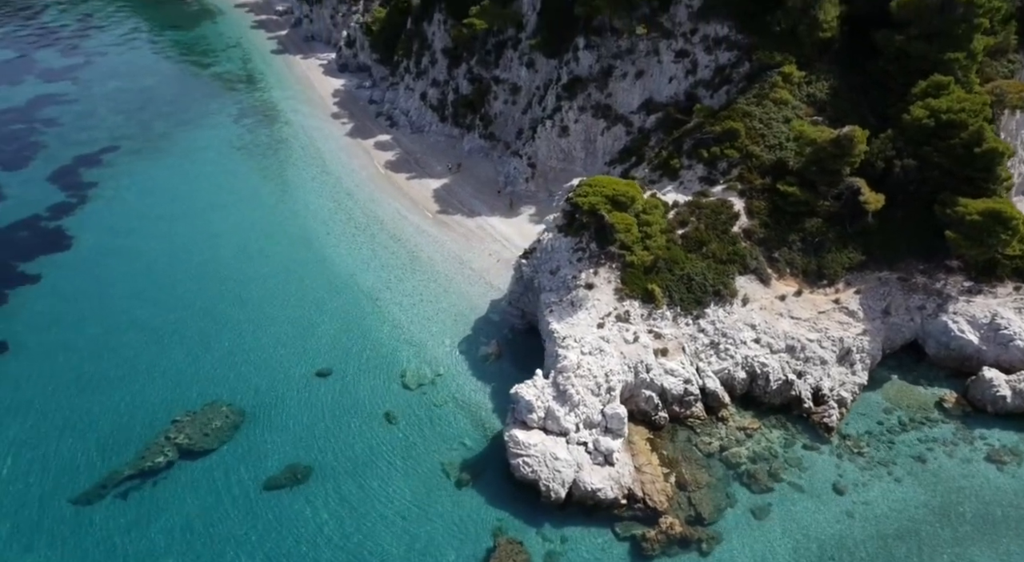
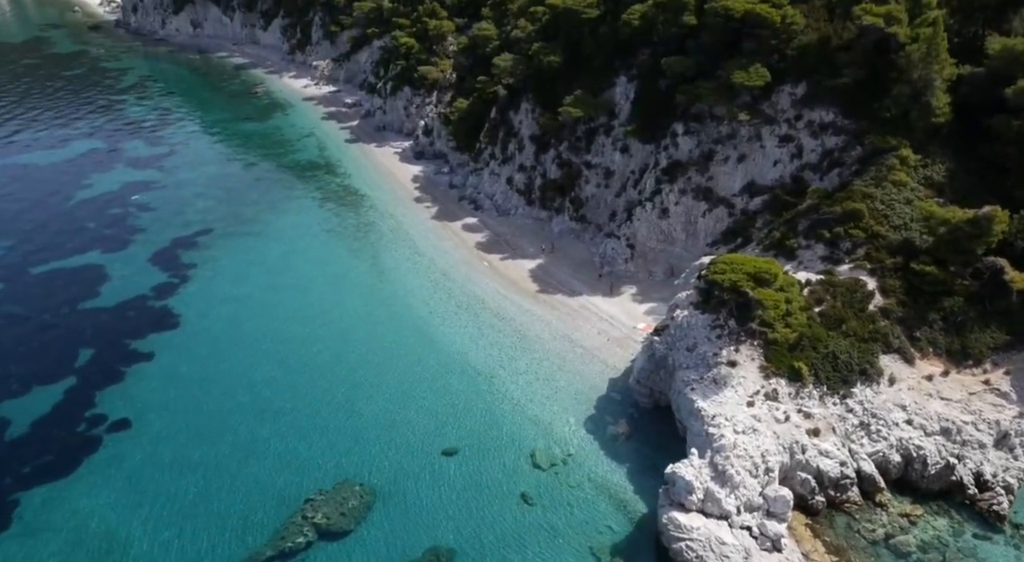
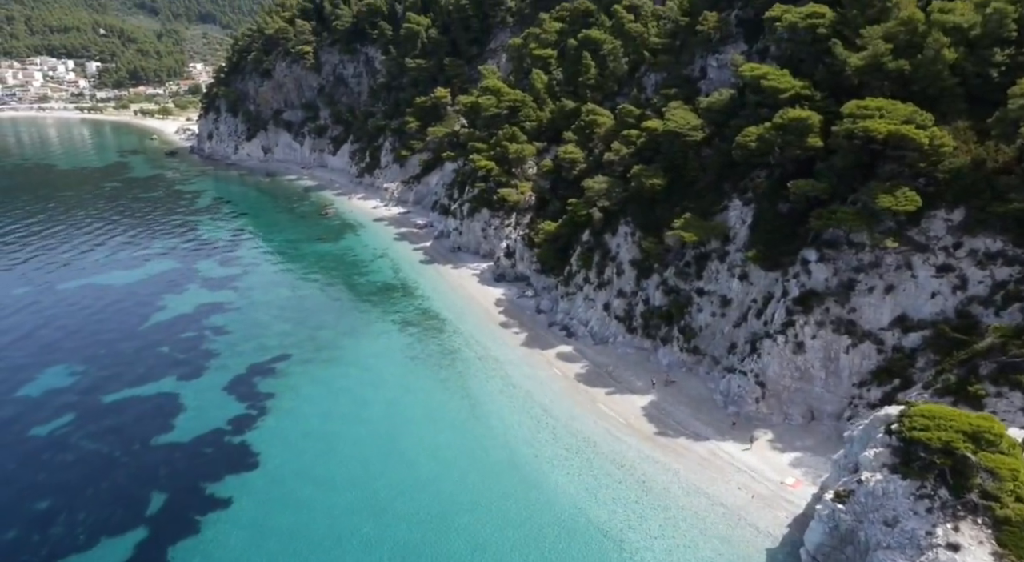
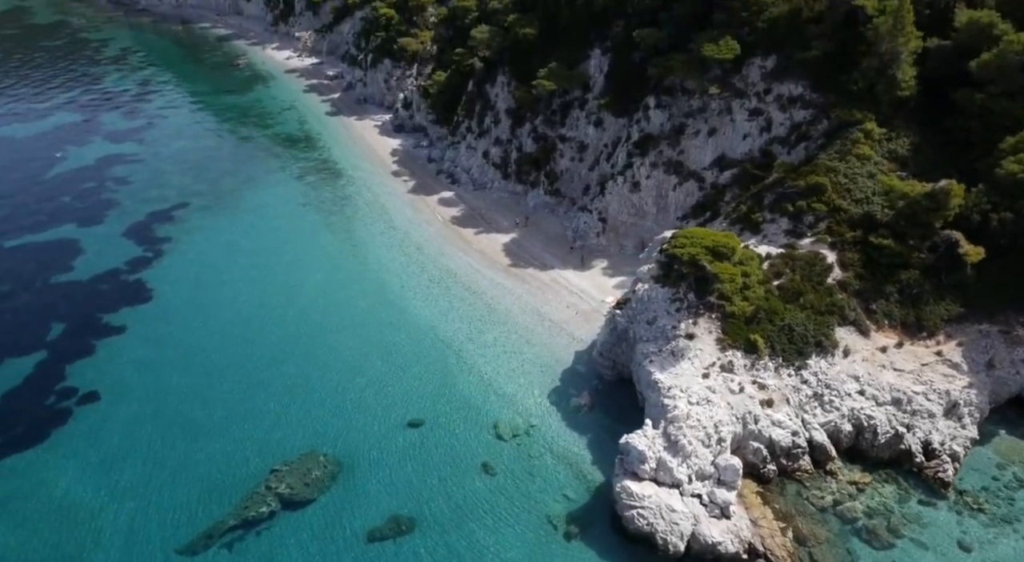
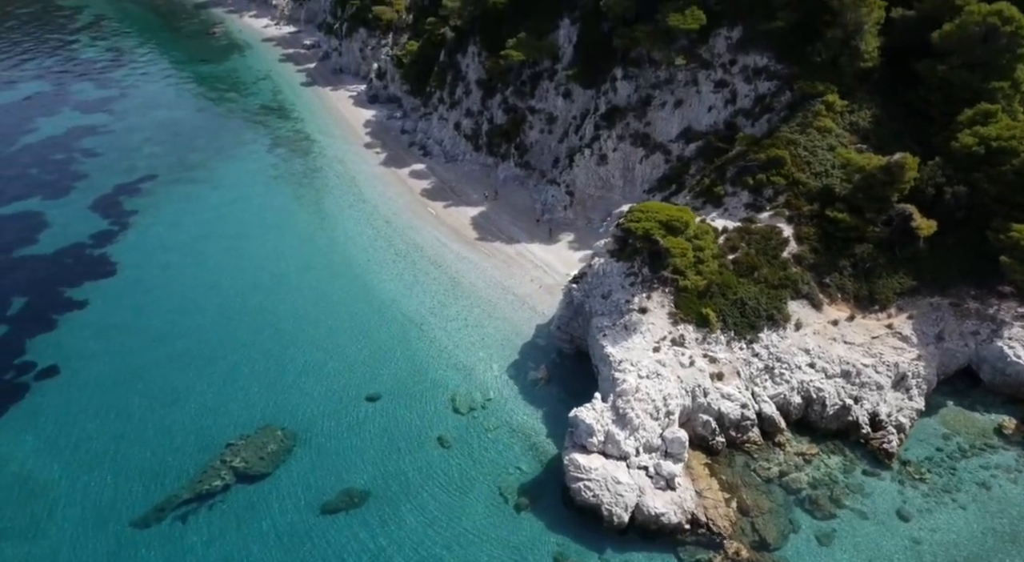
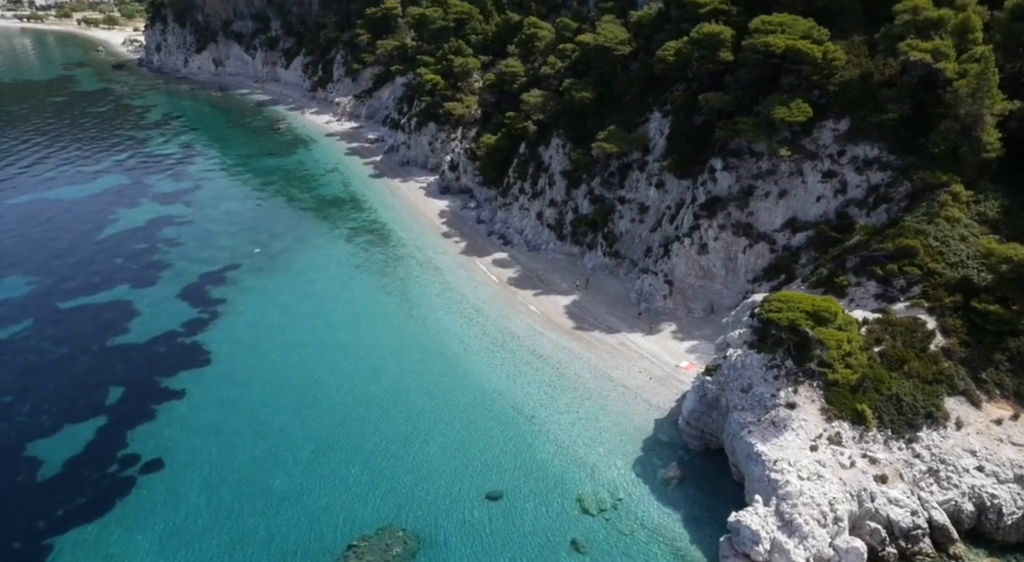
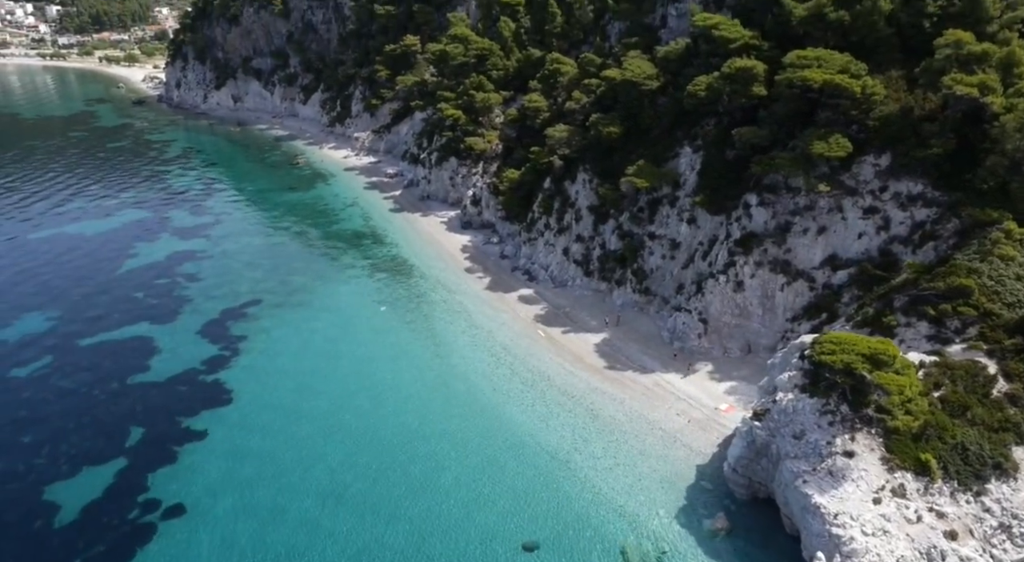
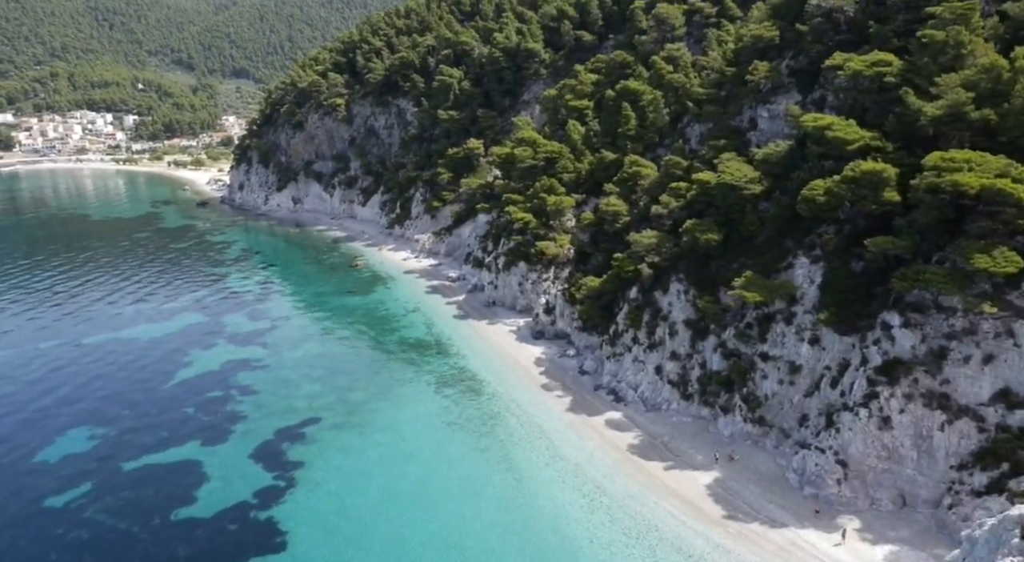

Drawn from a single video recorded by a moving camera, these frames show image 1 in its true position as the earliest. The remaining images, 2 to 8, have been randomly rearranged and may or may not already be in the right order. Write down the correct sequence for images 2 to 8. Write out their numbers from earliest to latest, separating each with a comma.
5, 4, 2, 6, 7, 3, 8
